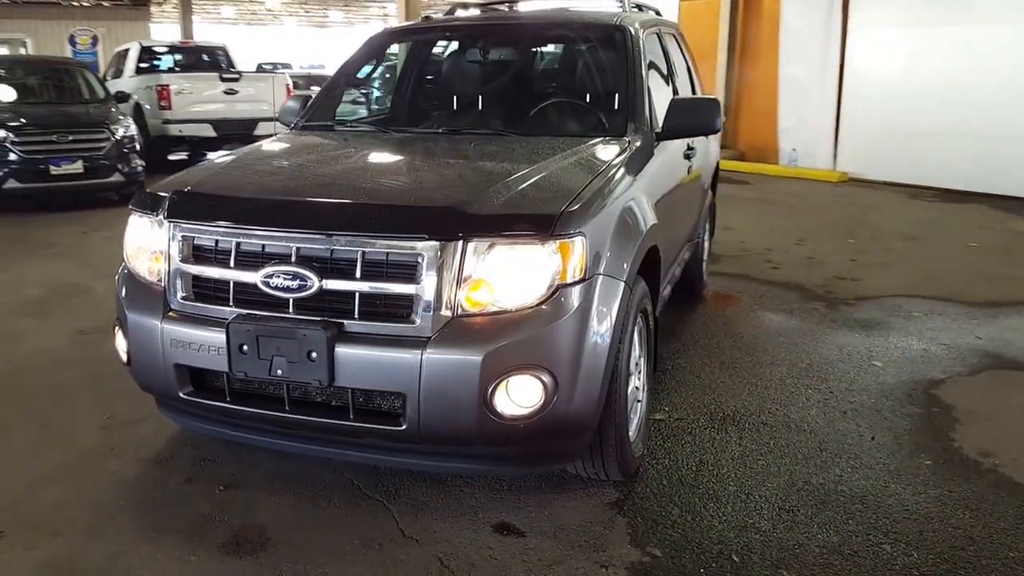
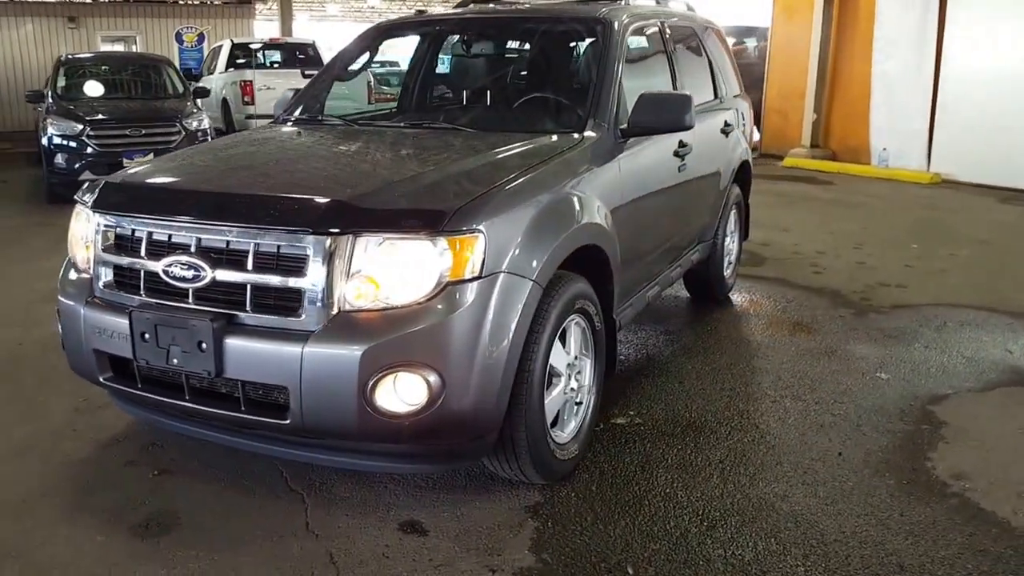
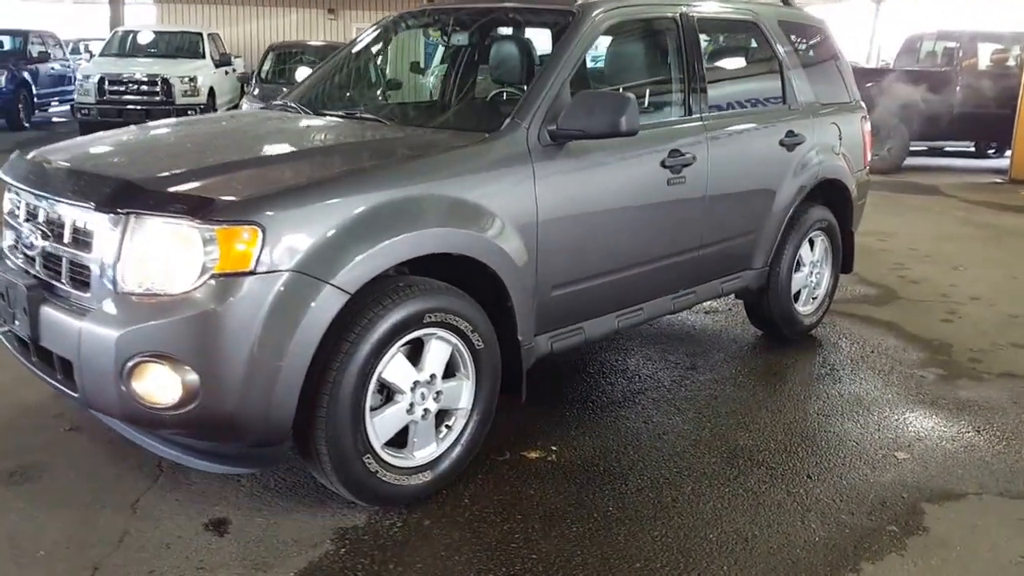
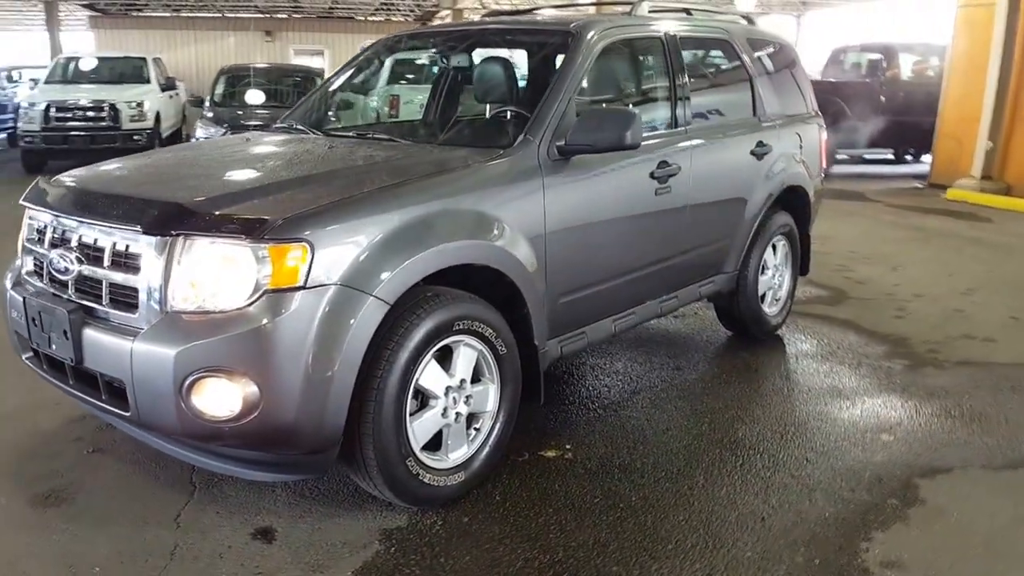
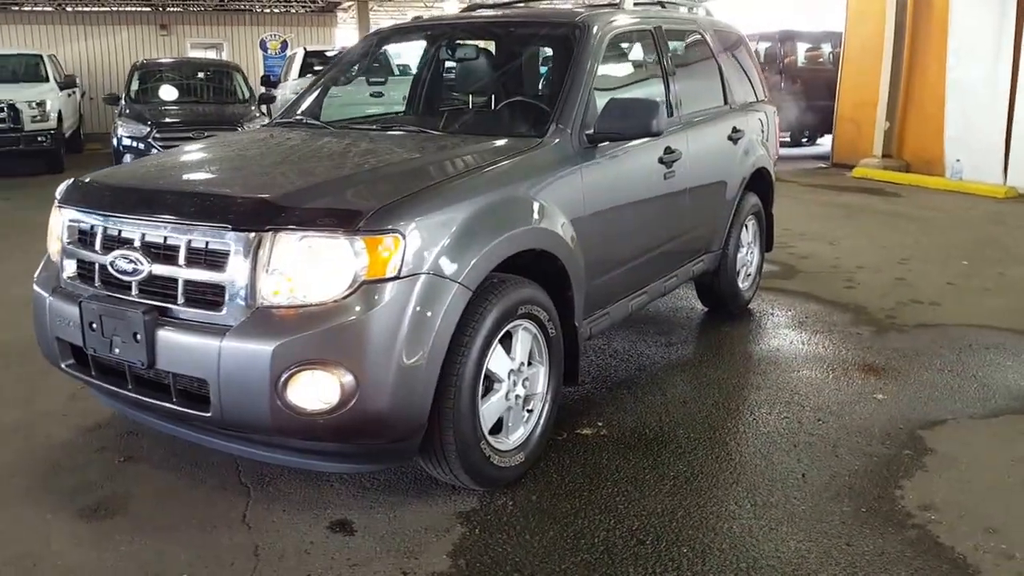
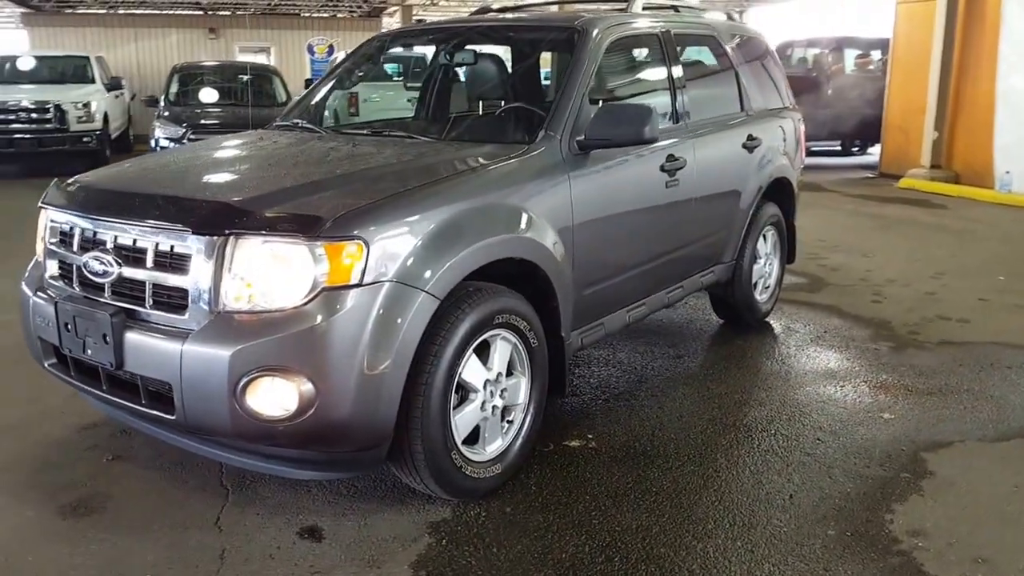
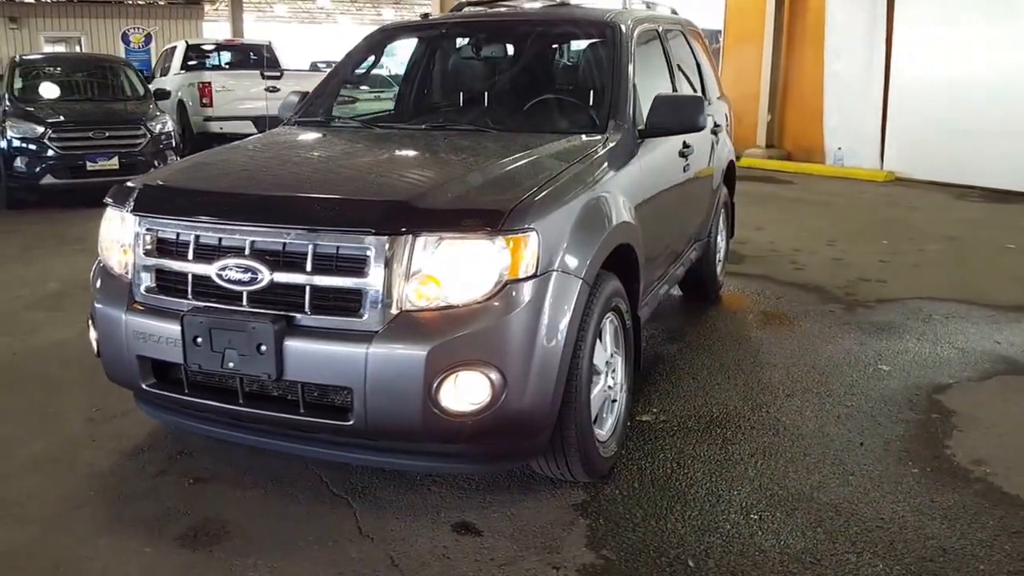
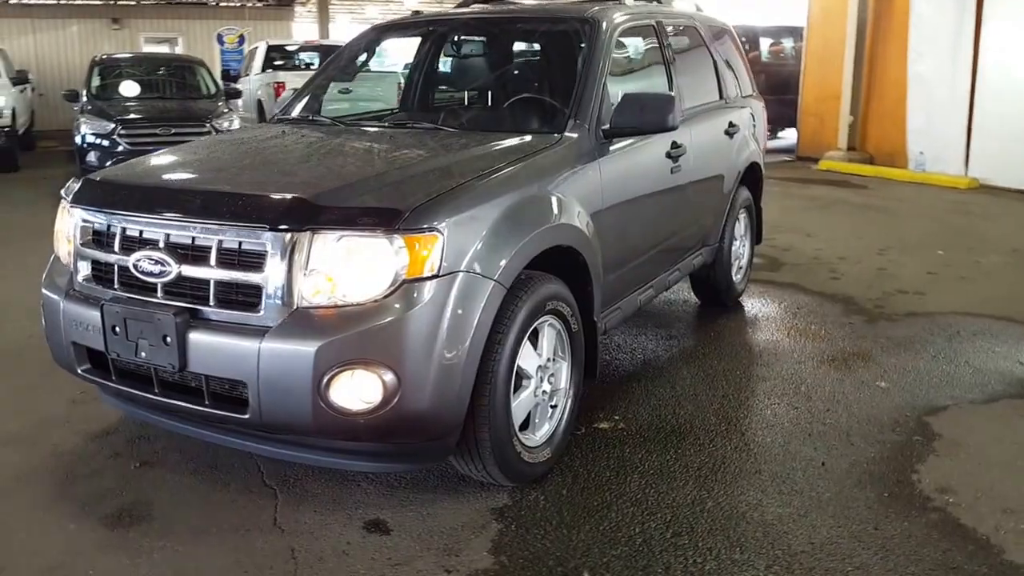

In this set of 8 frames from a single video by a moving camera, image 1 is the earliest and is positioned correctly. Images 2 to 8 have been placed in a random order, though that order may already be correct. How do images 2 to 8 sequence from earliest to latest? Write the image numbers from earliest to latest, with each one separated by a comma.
7, 2, 8, 5, 6, 4, 3
